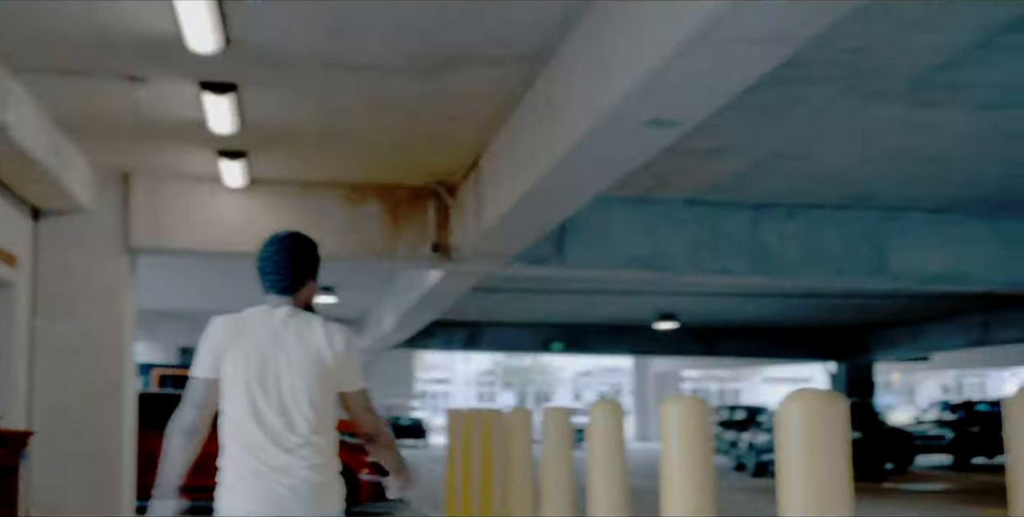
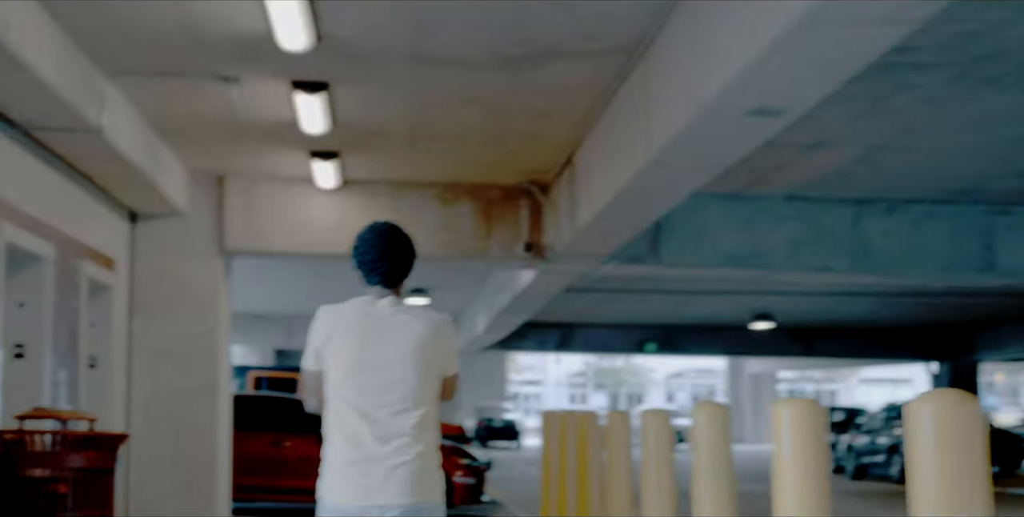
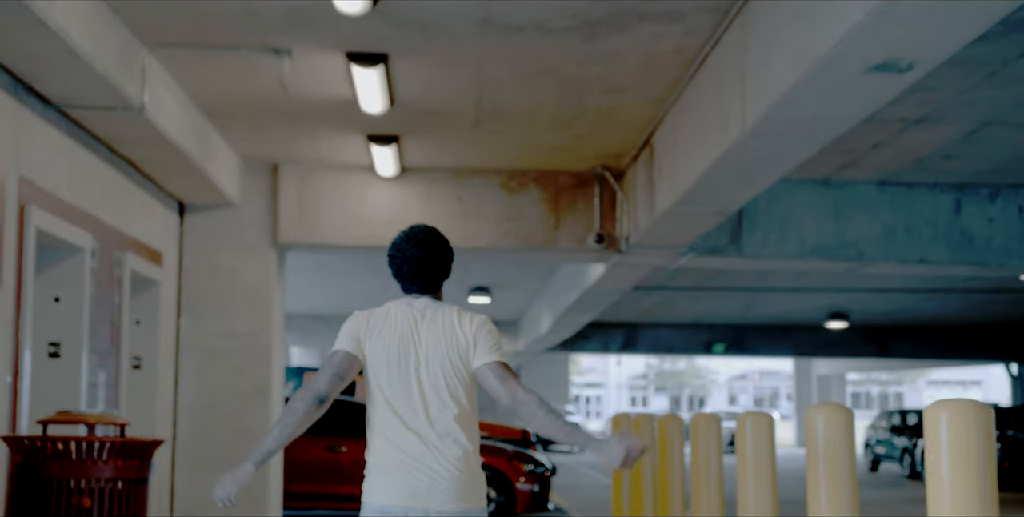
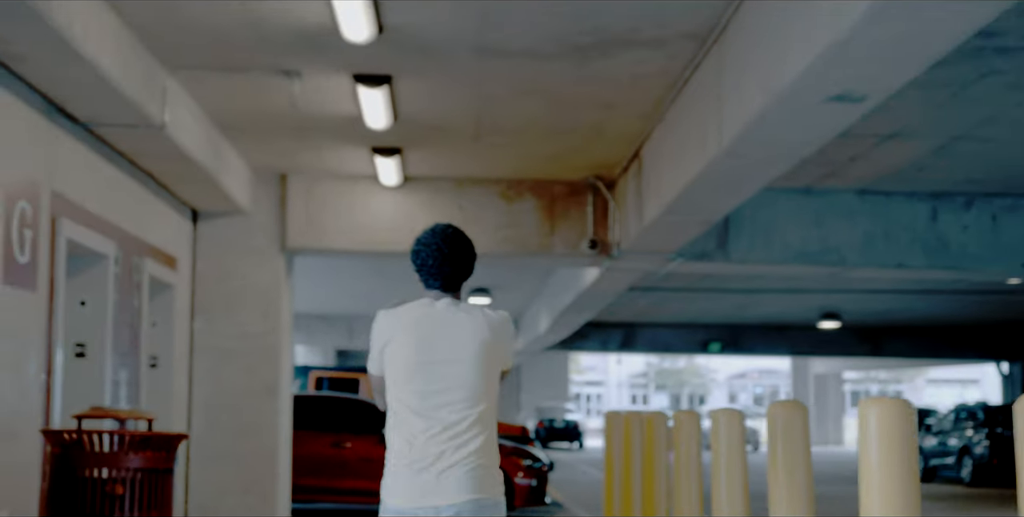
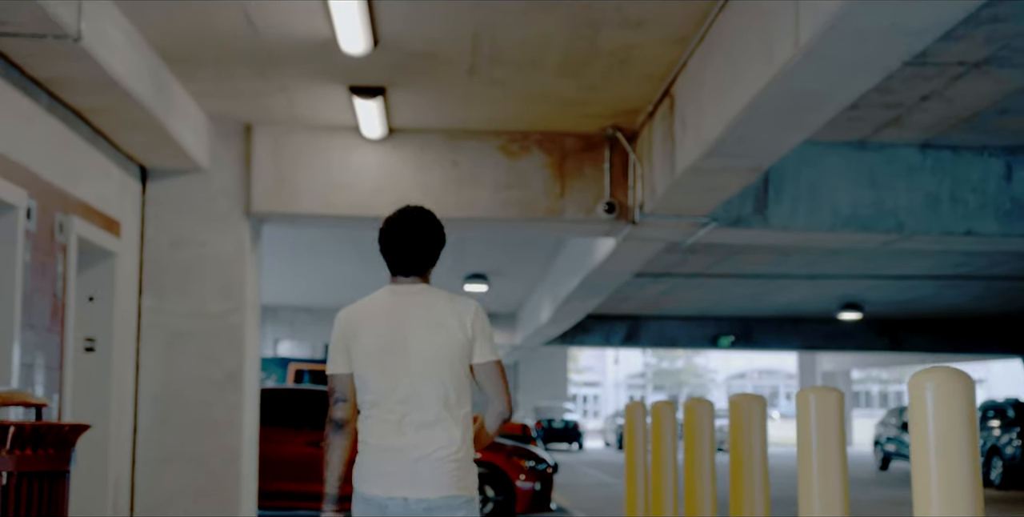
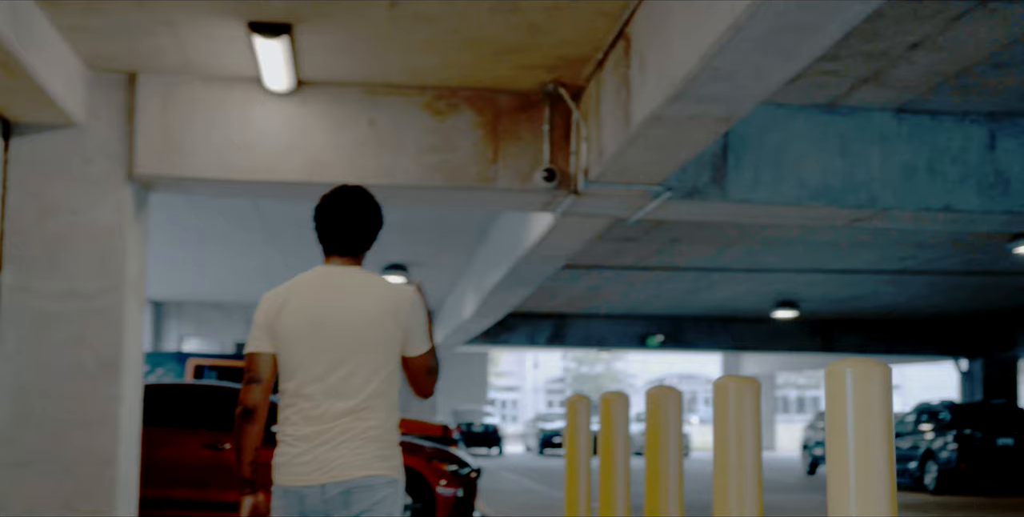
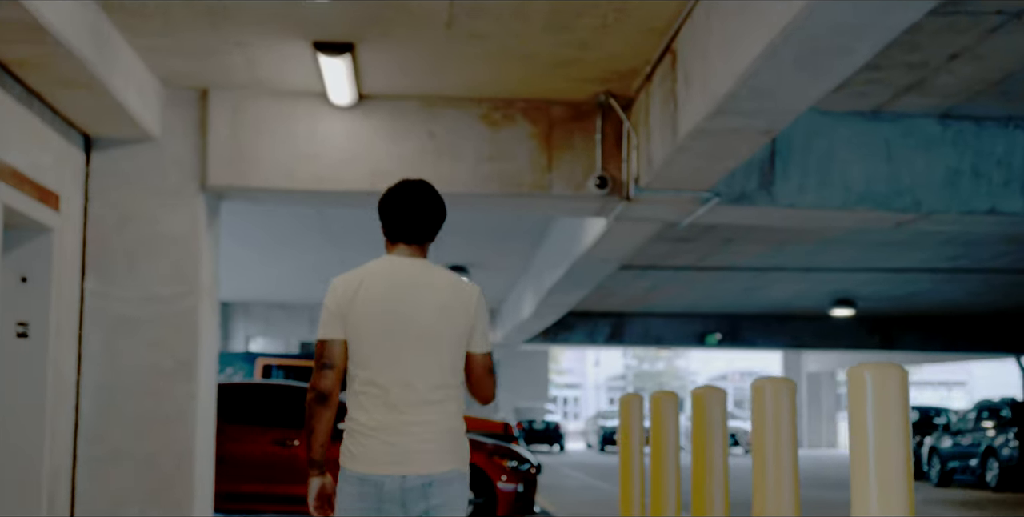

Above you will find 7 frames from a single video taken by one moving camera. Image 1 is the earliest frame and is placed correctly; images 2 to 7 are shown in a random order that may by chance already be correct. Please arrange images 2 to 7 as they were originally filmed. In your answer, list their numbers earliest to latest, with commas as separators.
2, 4, 3, 5, 7, 6
